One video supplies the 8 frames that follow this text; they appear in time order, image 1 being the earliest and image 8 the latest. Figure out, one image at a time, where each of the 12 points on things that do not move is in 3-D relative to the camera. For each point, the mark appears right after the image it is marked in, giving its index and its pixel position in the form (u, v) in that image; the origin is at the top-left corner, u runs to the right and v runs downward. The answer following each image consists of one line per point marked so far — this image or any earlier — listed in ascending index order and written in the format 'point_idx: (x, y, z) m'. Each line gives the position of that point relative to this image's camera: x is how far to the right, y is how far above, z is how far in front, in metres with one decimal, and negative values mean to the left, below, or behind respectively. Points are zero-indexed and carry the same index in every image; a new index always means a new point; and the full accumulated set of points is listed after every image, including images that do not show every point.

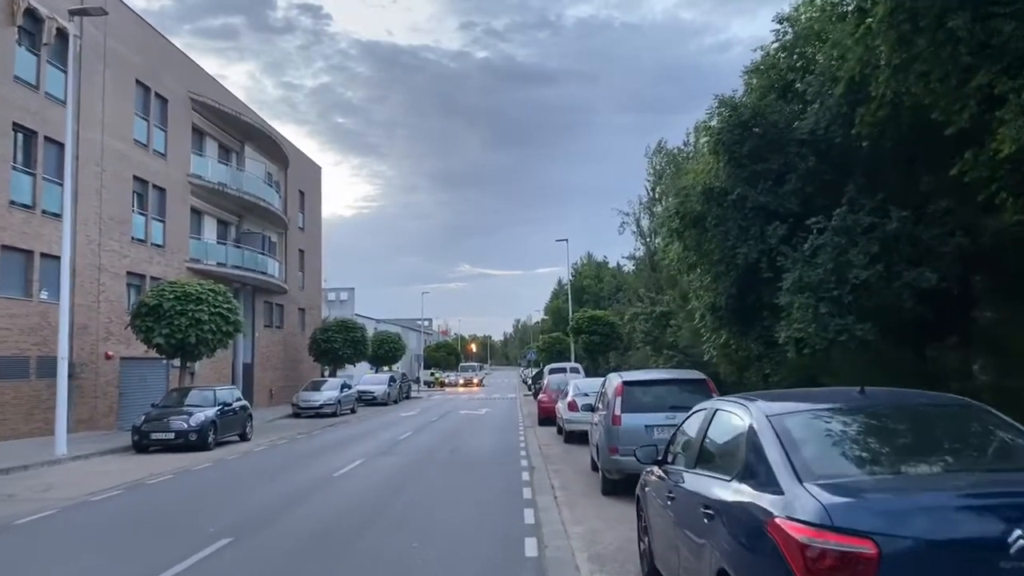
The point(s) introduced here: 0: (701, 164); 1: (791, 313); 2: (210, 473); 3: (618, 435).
0: (+4.9, +3.2, +17.6) m
1: (+5.8, -0.5, +14.3) m
2: (-7.2, -4.5, +16.4) m
3: (+1.7, -2.4, +11.1) m
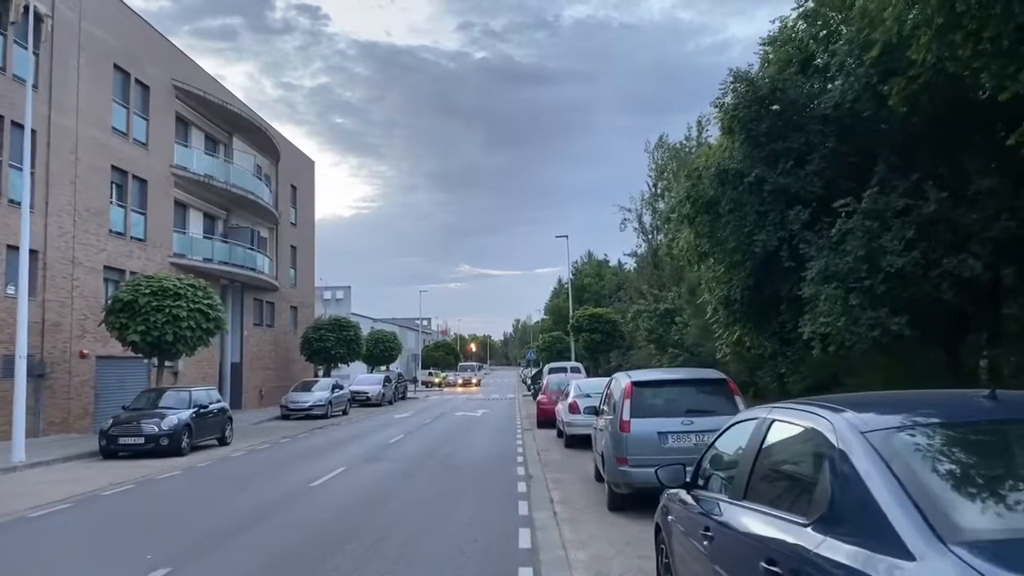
0: (+4.8, +3.4, +16.2) m
1: (+5.7, -0.3, +12.9) m
2: (-7.3, -4.3, +15.0) m
3: (+1.6, -2.2, +9.7) m
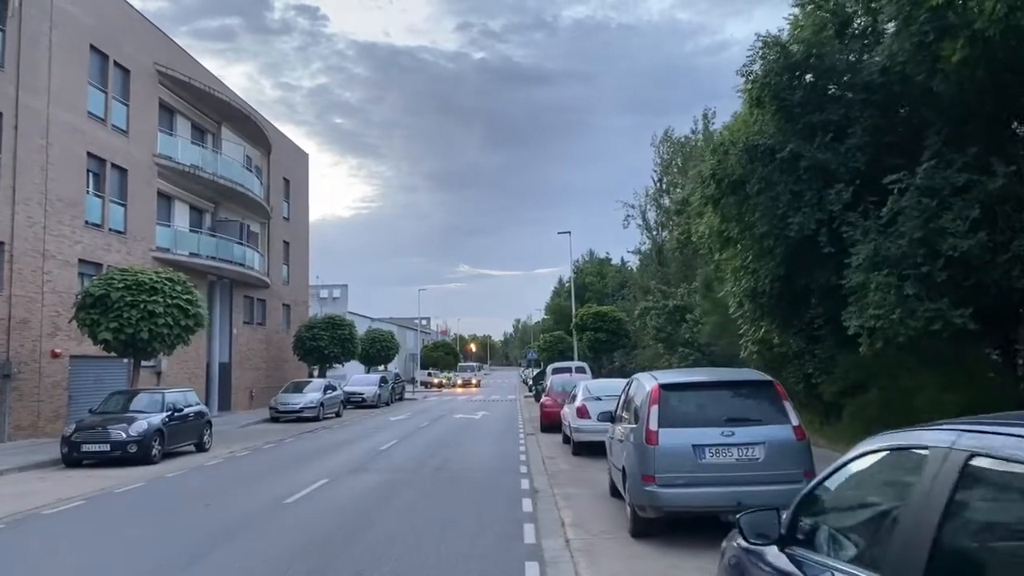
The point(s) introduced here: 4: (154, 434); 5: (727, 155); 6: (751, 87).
0: (+4.8, +3.6, +14.6) m
1: (+5.7, -0.1, +11.3) m
2: (-7.2, -4.1, +13.3) m
3: (+1.7, -2.0, +8.1) m
4: (-8.9, -3.6, +17.1) m
5: (+4.3, +2.6, +13.6) m
6: (+4.7, +4.0, +13.7) m
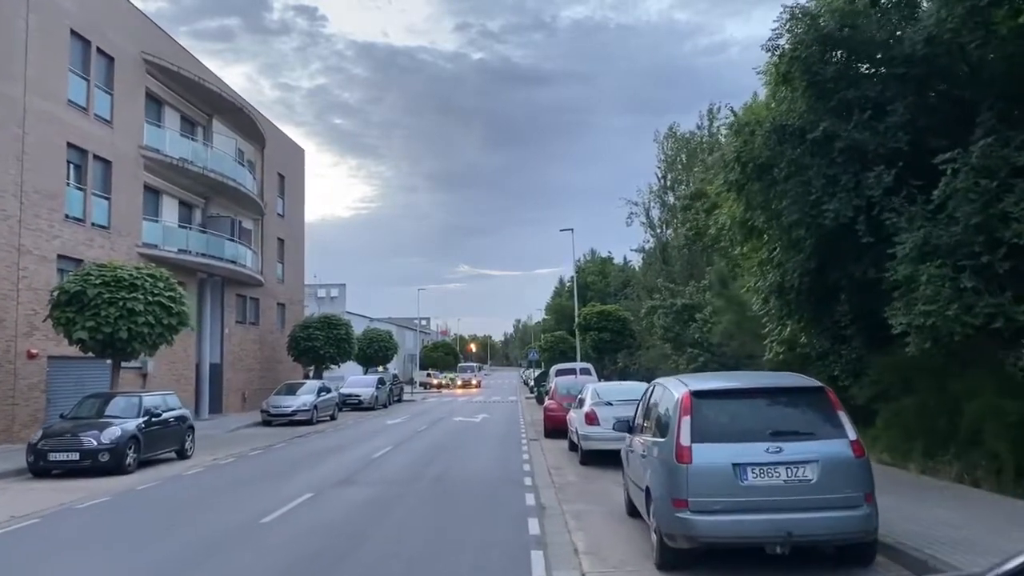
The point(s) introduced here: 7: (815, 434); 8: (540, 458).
0: (+4.9, +3.7, +13.4) m
1: (+5.8, 0.0, +10.1) m
2: (-7.1, -4.0, +12.1) m
3: (+1.7, -1.9, +6.9) m
4: (-8.8, -3.5, +15.8) m
5: (+4.4, +2.7, +12.4) m
6: (+4.8, +4.1, +12.4) m
7: (+3.1, -1.5, +7.0) m
8: (+0.7, -4.1, +16.5) m
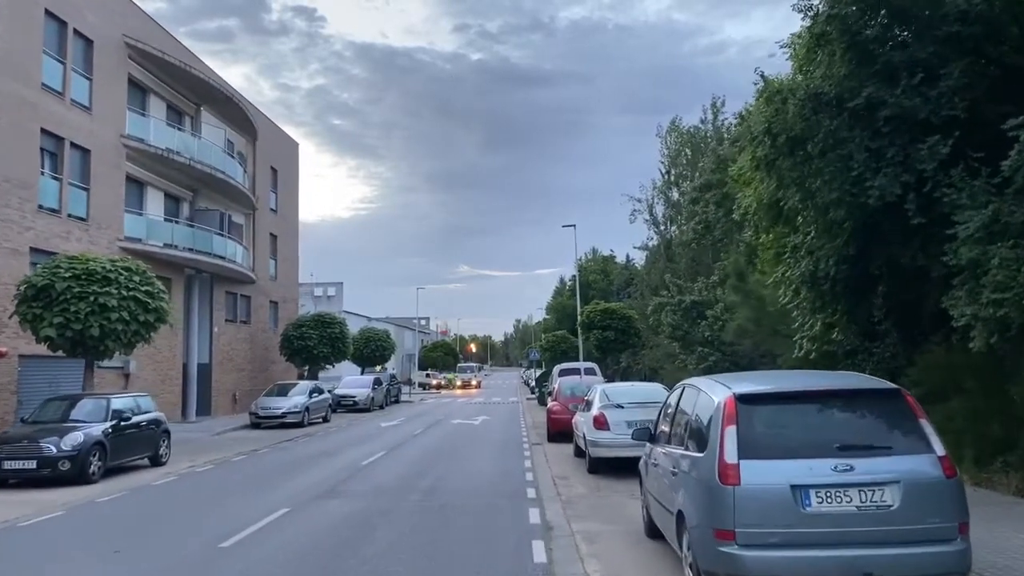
0: (+4.9, +3.9, +12.0) m
1: (+5.8, +0.1, +8.7) m
2: (-7.1, -3.8, +10.7) m
3: (+1.8, -1.7, +5.5) m
4: (-8.8, -3.3, +14.5) m
5: (+4.4, +2.9, +11.0) m
6: (+4.8, +4.3, +11.1) m
7: (+3.1, -1.3, +5.6) m
8: (+0.7, -3.9, +15.1) m
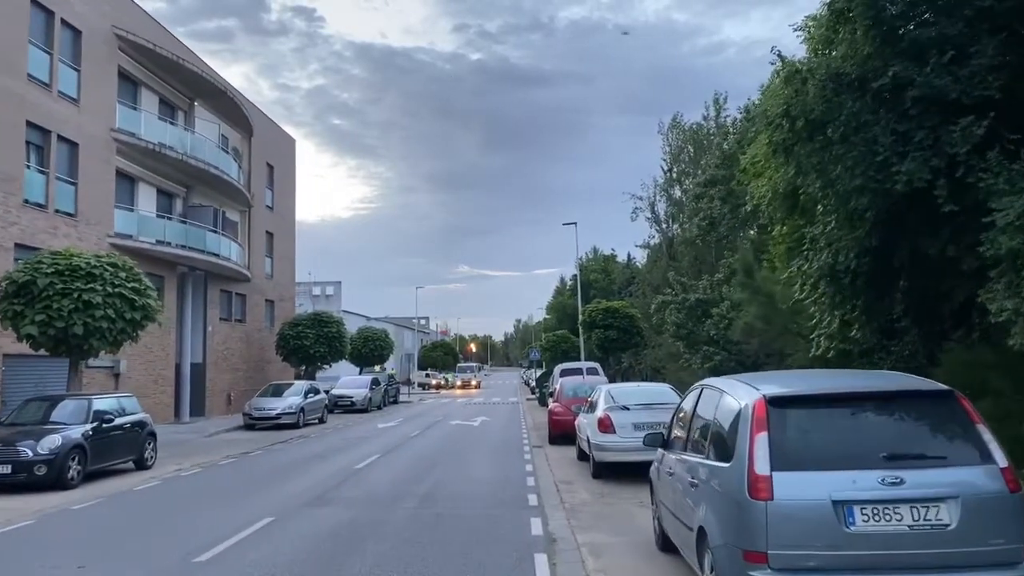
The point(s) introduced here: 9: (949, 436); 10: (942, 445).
0: (+4.9, +3.9, +11.3) m
1: (+5.8, +0.2, +8.0) m
2: (-7.1, -3.7, +10.0) m
3: (+1.8, -1.6, +4.8) m
4: (-8.8, -3.2, +13.8) m
5: (+4.4, +3.0, +10.3) m
6: (+4.8, +4.3, +10.4) m
7: (+3.1, -1.2, +4.9) m
8: (+0.7, -3.8, +14.4) m
9: (+3.2, -1.1, +5.0) m
10: (+3.1, -1.1, +5.0) m
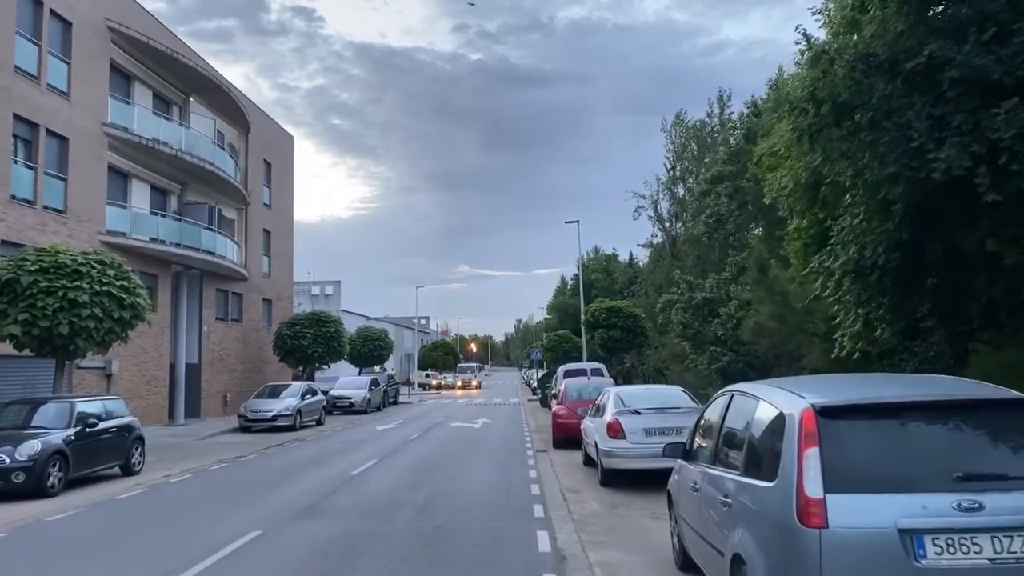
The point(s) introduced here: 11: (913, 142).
0: (+5.0, +4.0, +10.6) m
1: (+5.9, +0.3, +7.3) m
2: (-7.0, -3.7, +9.3) m
3: (+1.8, -1.6, +4.1) m
4: (-8.7, -3.2, +13.1) m
5: (+4.5, +3.1, +9.6) m
6: (+4.9, +4.4, +9.7) m
7: (+3.2, -1.2, +4.2) m
8: (+0.8, -3.8, +13.7) m
9: (+3.2, -1.0, +4.3) m
10: (+3.2, -1.1, +4.3) m
11: (+5.2, +1.9, +8.9) m
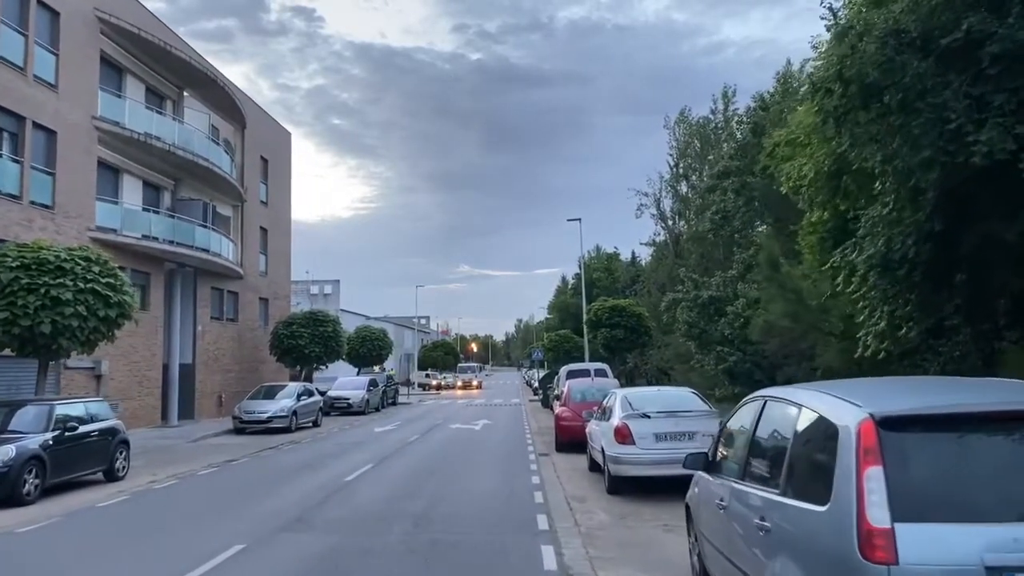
0: (+5.0, +4.1, +9.9) m
1: (+5.9, +0.3, +6.6) m
2: (-7.0, -3.6, +8.7) m
3: (+1.9, -1.5, +3.4) m
4: (-8.7, -3.1, +12.4) m
5: (+4.5, +3.1, +8.9) m
6: (+4.9, +4.5, +9.0) m
7: (+3.2, -1.1, +3.5) m
8: (+0.8, -3.7, +13.0) m
9: (+3.3, -0.9, +3.6) m
10: (+3.2, -1.0, +3.6) m
11: (+5.2, +1.9, +8.2) m
